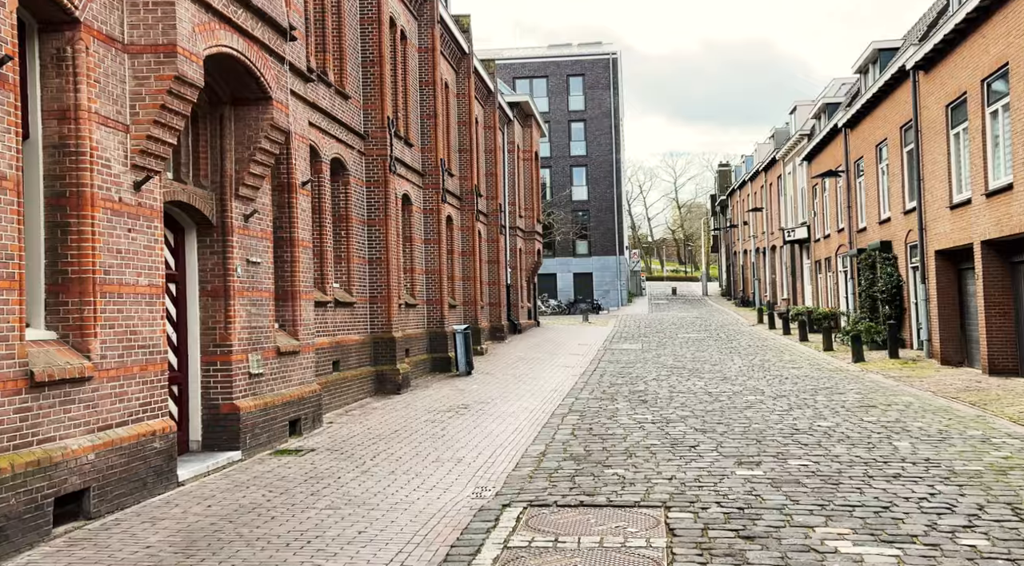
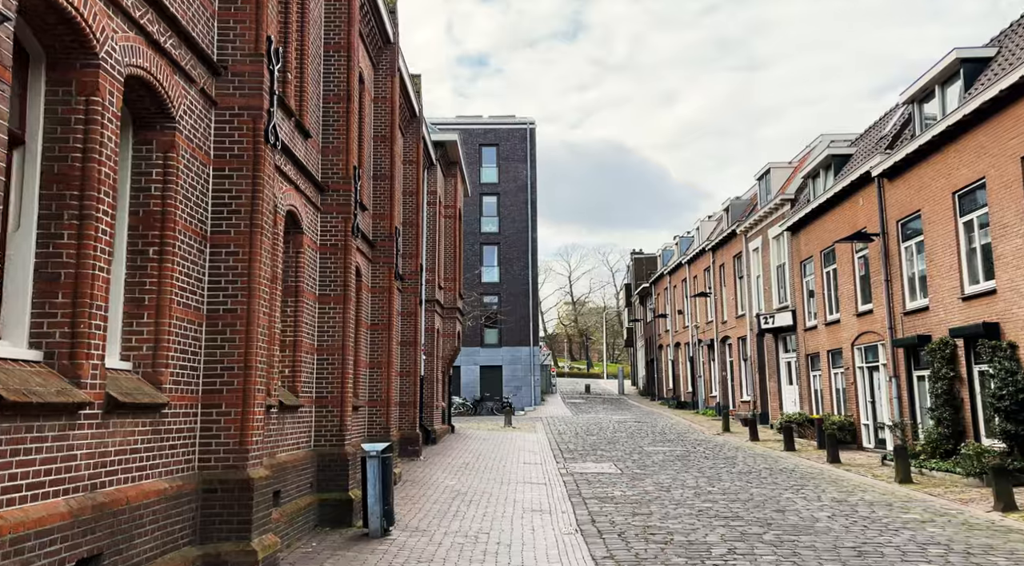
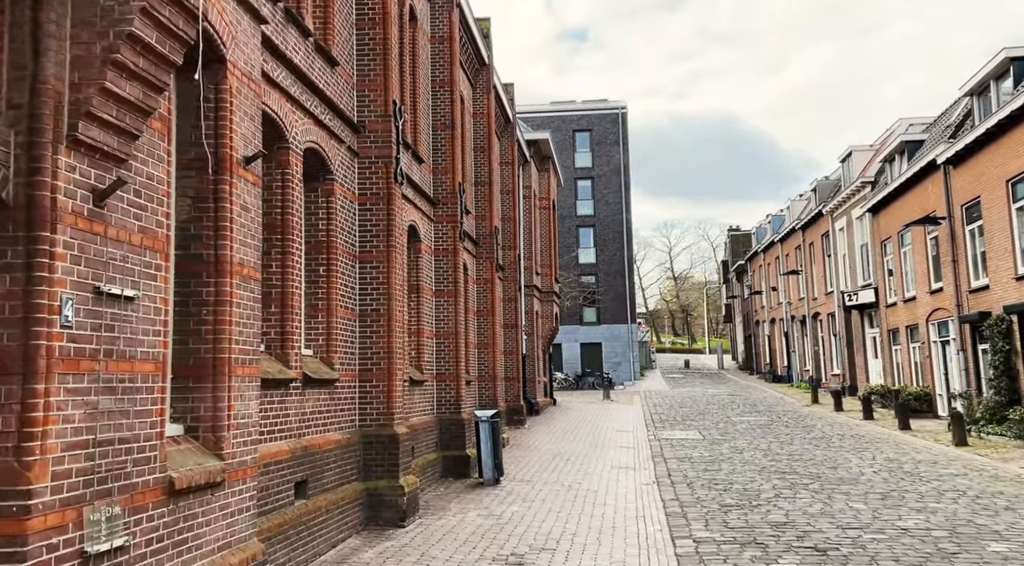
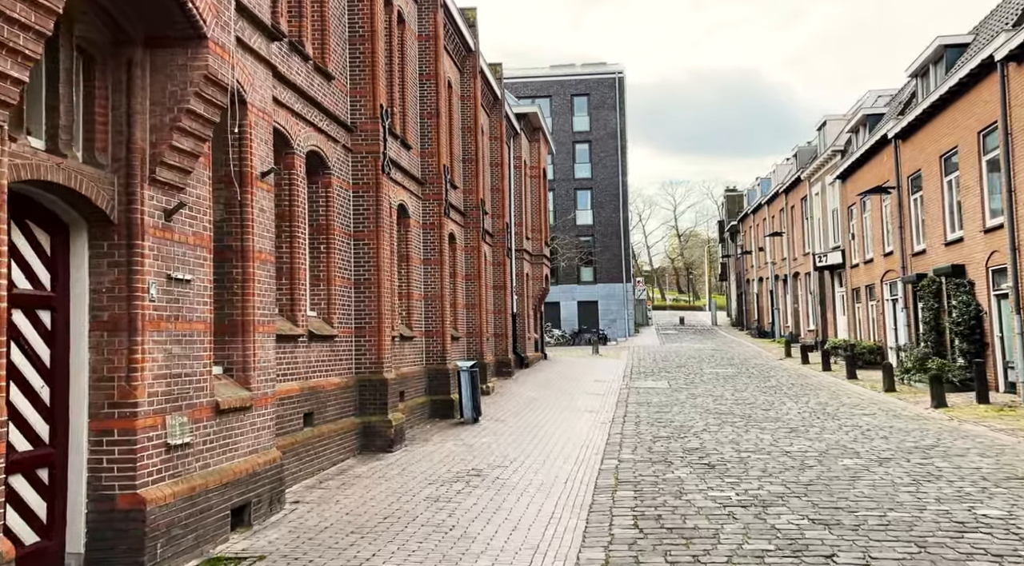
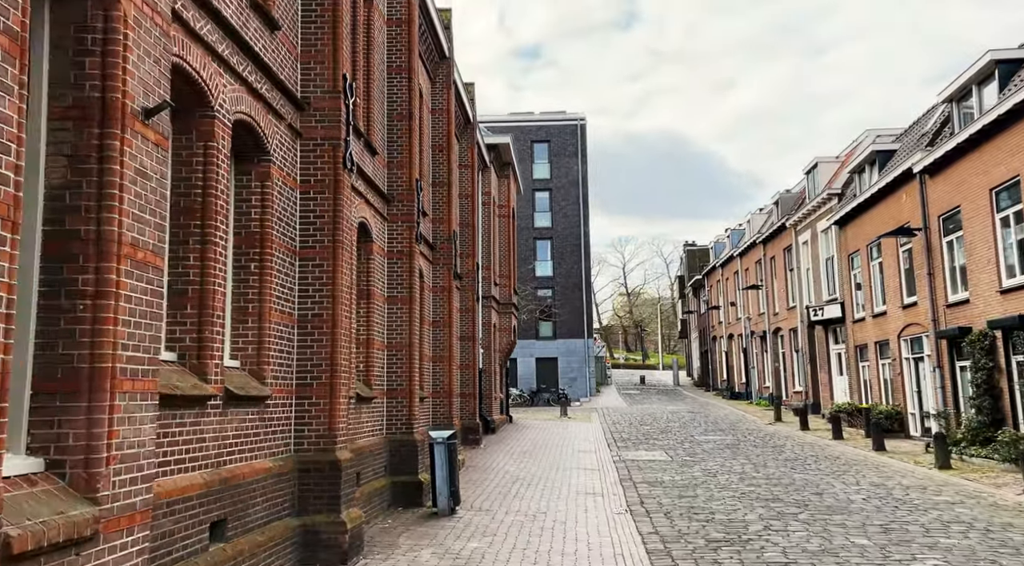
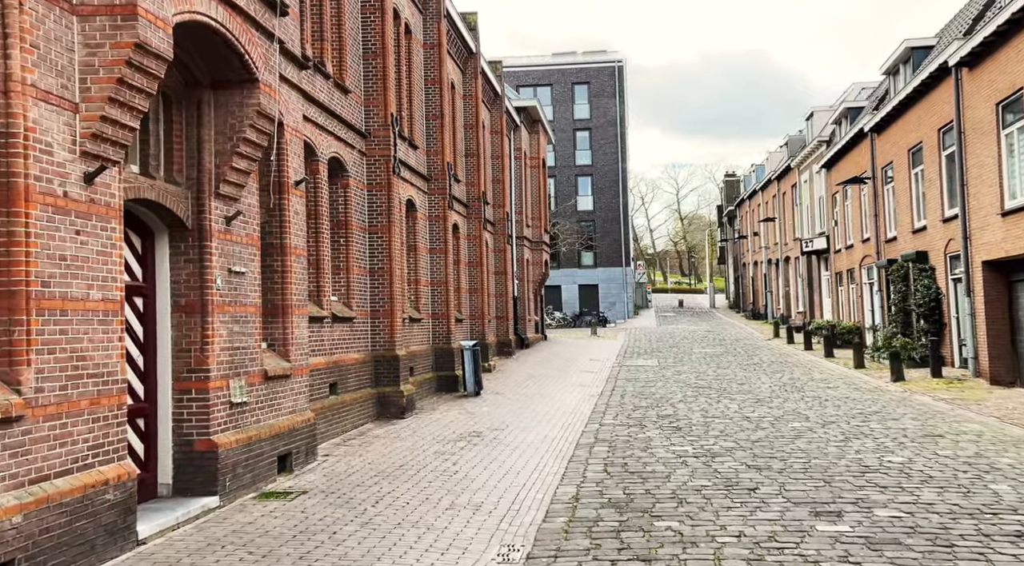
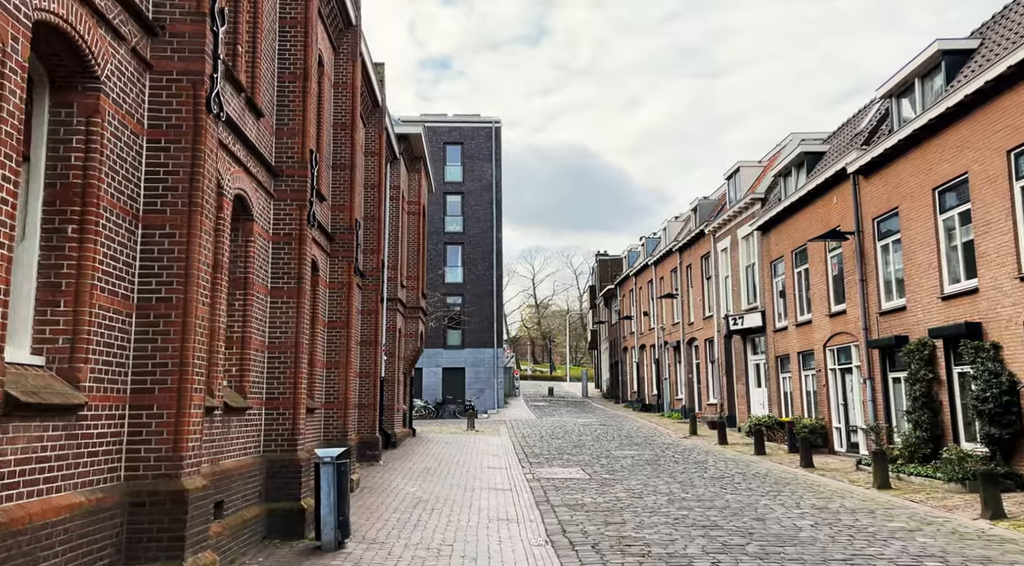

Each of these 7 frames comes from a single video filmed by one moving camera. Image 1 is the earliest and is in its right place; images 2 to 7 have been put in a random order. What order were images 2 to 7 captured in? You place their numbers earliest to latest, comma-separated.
6, 4, 3, 5, 2, 7
